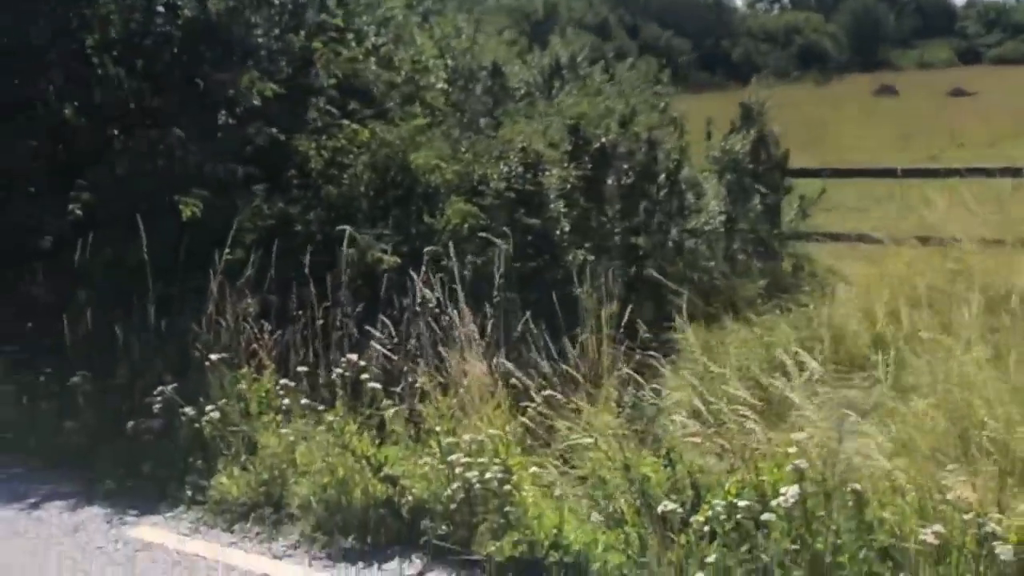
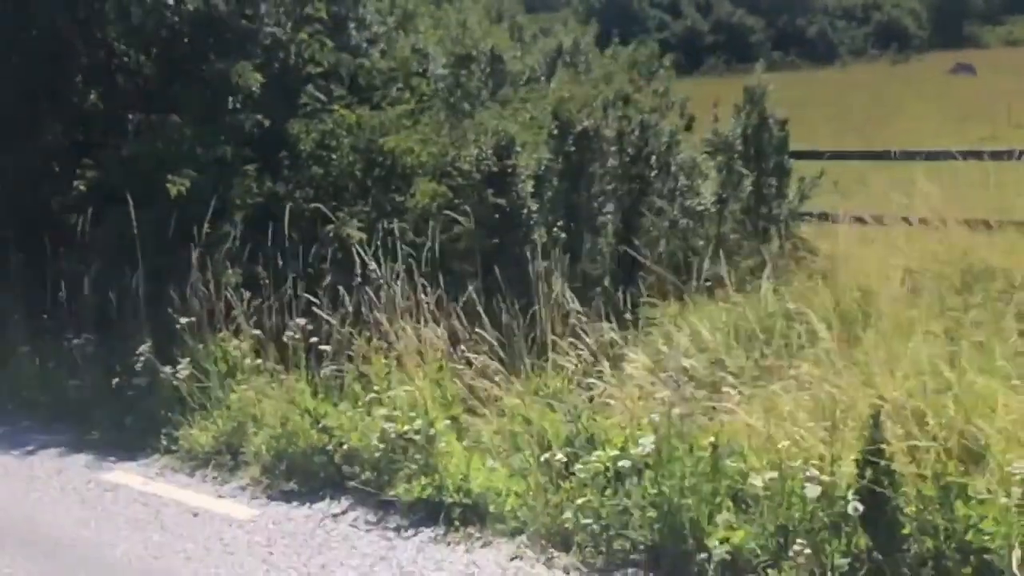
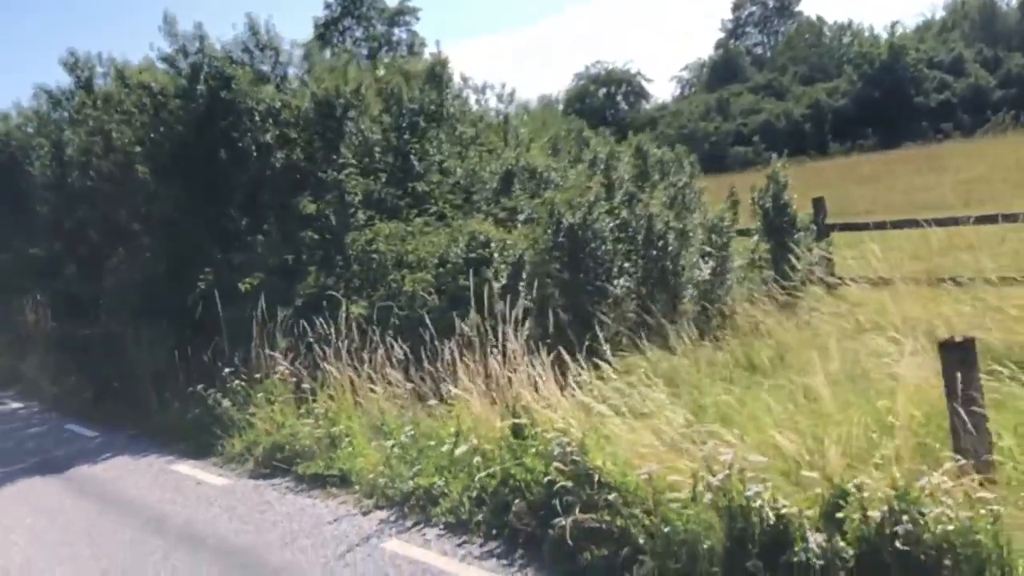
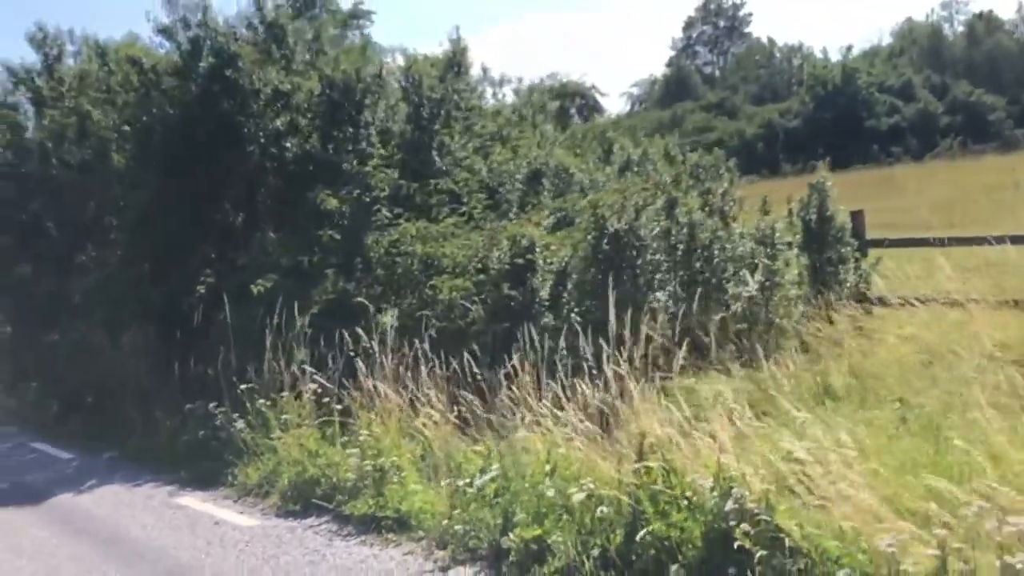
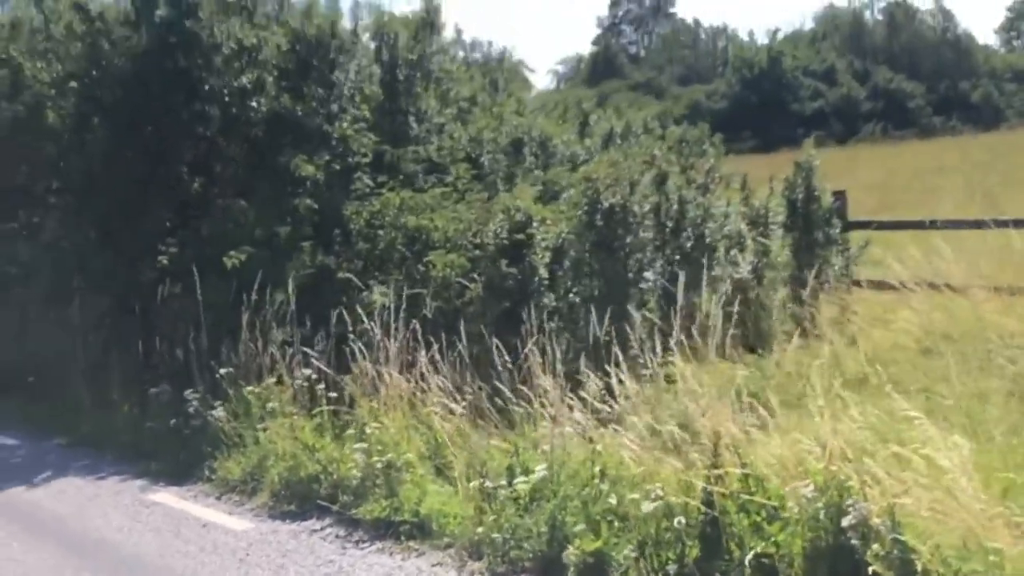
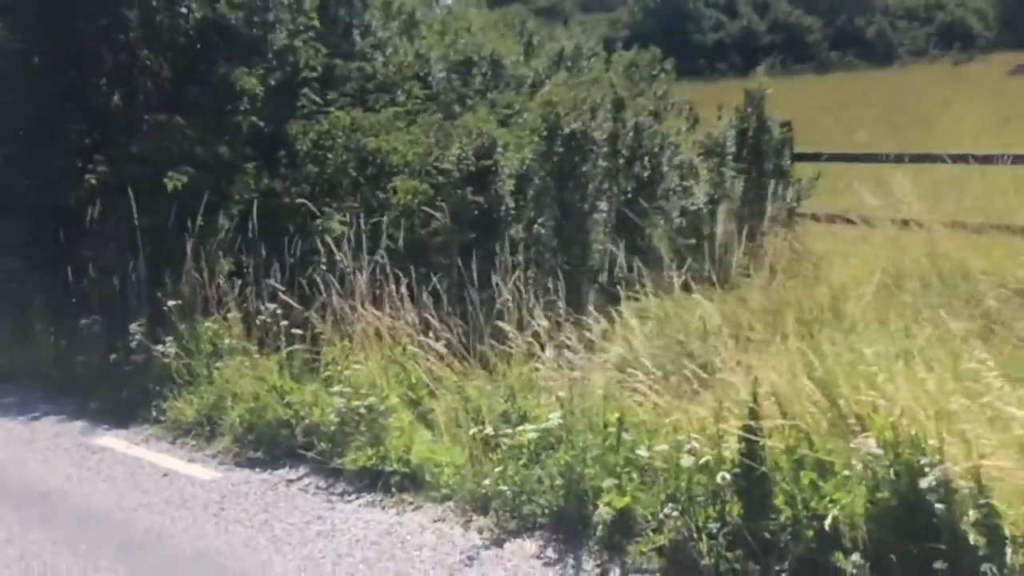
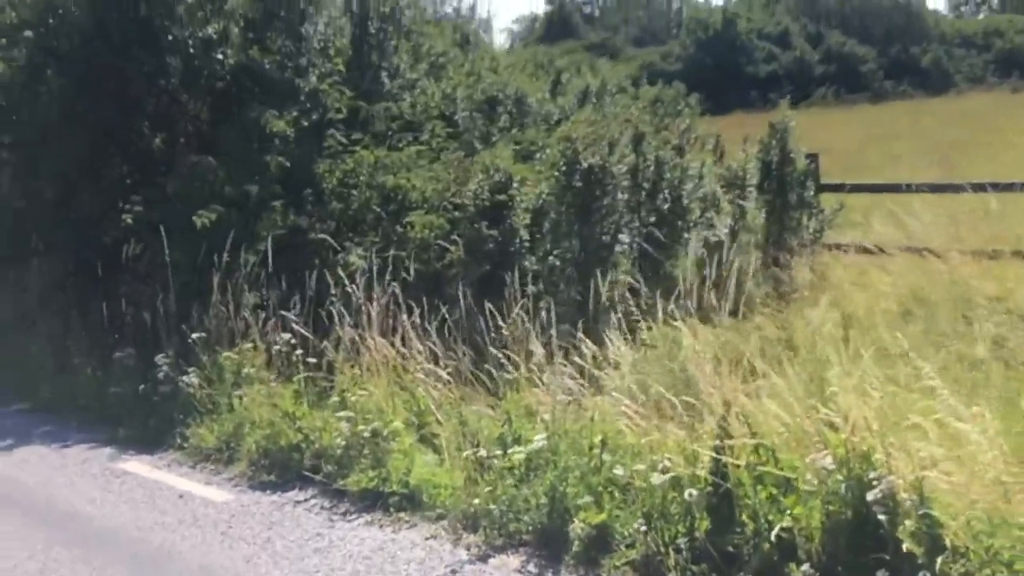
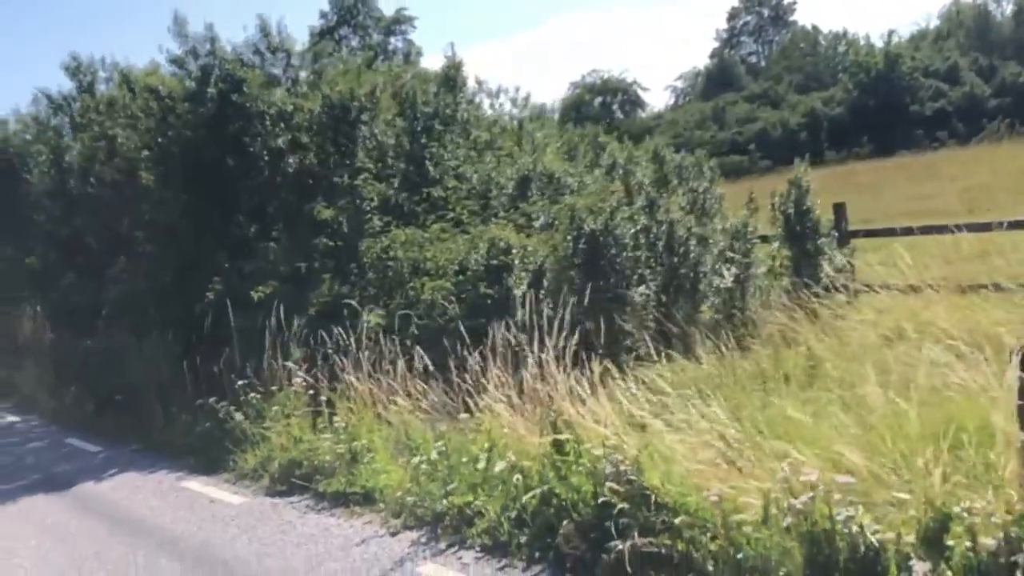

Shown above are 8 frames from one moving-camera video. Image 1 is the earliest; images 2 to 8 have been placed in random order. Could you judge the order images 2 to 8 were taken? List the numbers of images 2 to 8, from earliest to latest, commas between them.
2, 6, 7, 5, 4, 8, 3
